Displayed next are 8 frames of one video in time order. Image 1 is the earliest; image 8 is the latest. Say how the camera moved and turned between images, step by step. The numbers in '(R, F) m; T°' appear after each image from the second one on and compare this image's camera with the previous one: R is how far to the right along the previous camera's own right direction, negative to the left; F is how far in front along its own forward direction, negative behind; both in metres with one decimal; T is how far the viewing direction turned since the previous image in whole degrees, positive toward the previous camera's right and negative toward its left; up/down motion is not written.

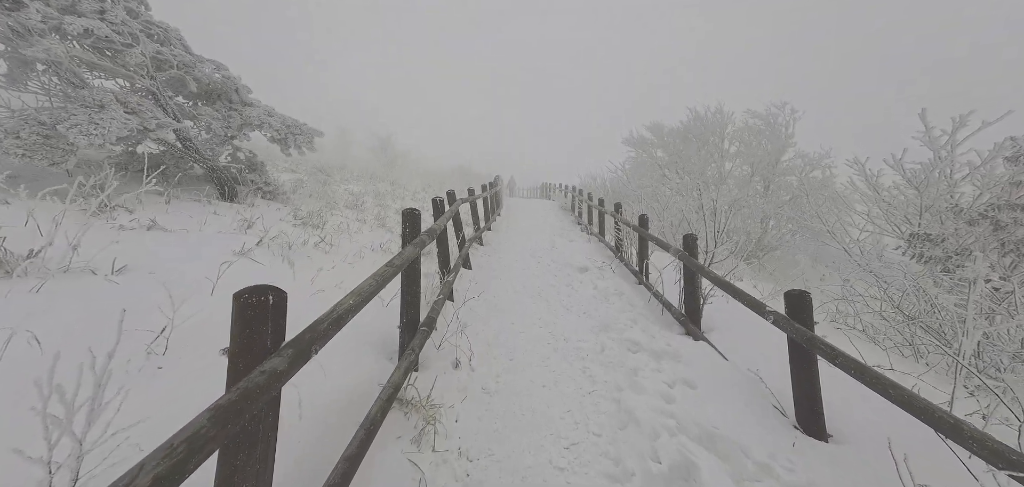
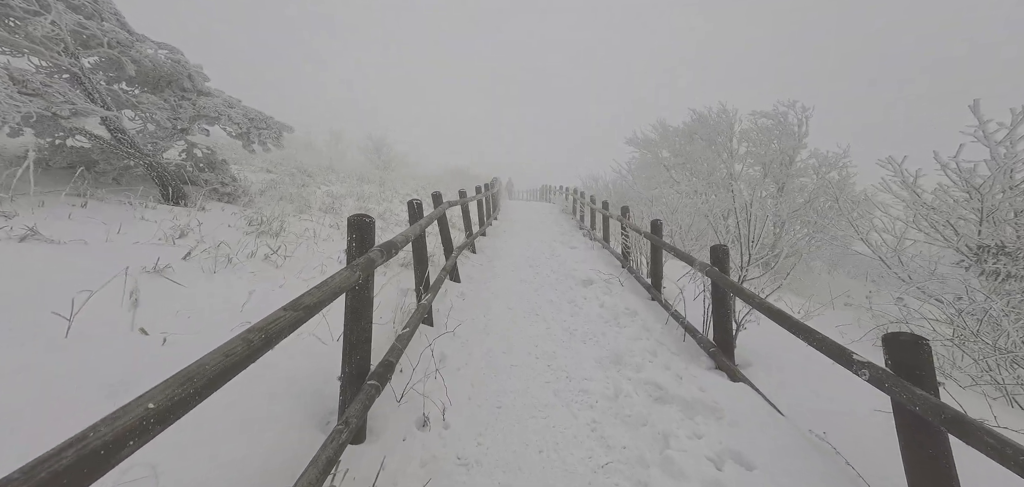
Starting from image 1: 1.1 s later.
(+0.1, +1.0) m; 0°
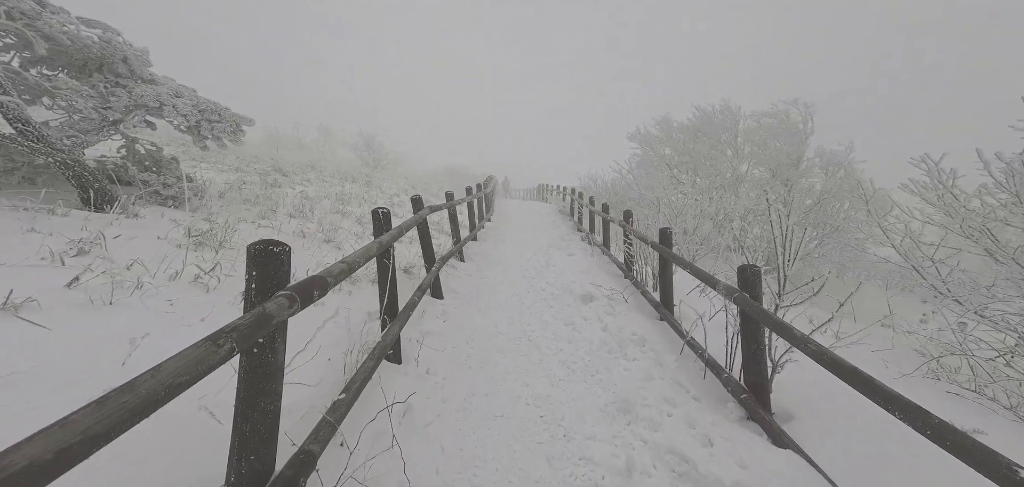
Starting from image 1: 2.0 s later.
(+0.1, +0.9) m; 0°
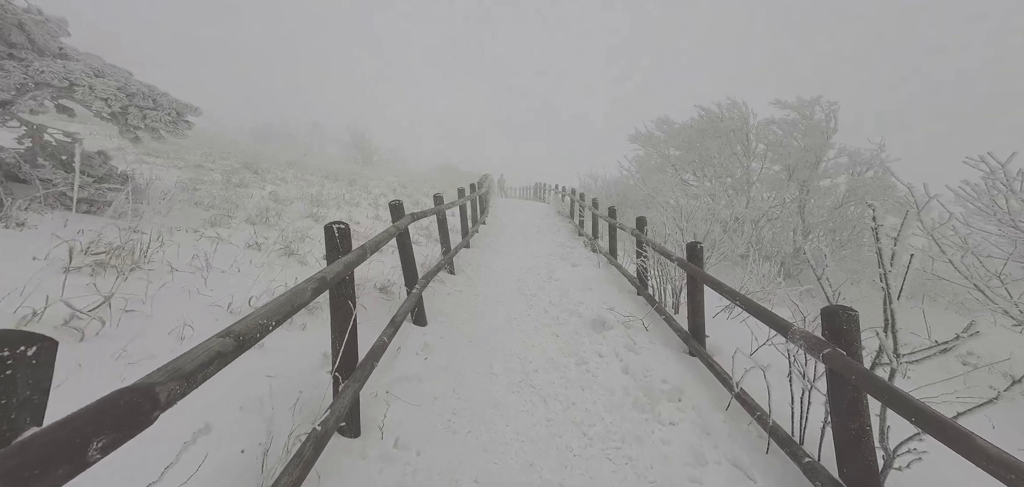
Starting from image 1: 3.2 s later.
(0.0, +1.1) m; +1°
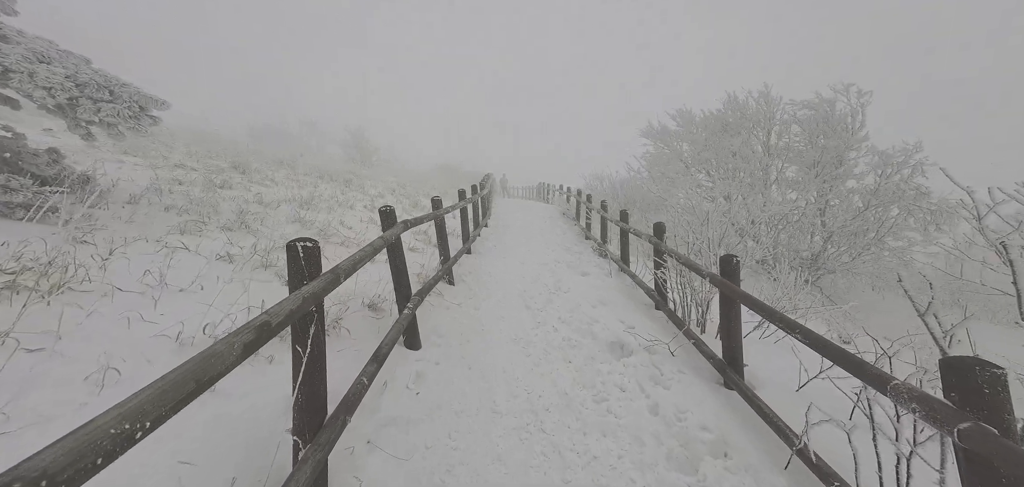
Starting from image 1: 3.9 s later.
(-0.1, +0.7) m; 0°
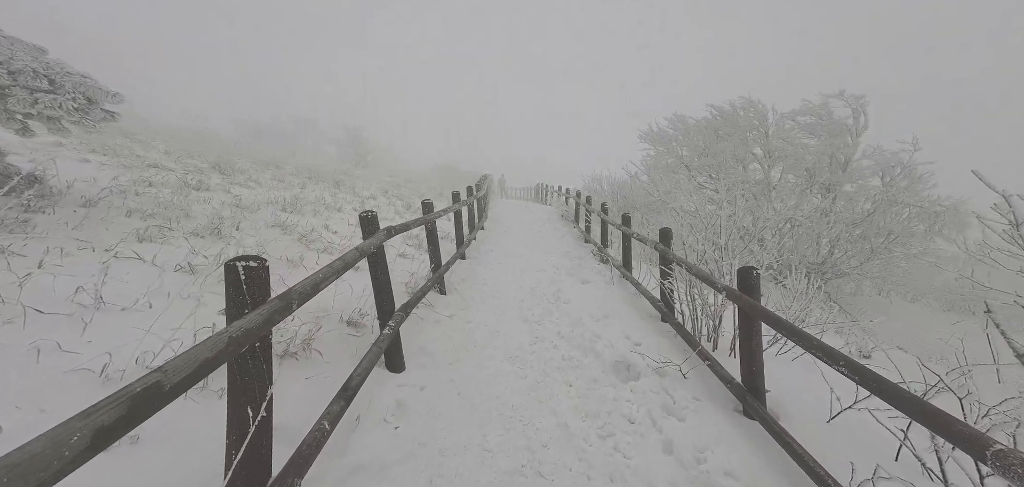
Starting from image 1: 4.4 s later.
(0.0, +0.5) m; 0°
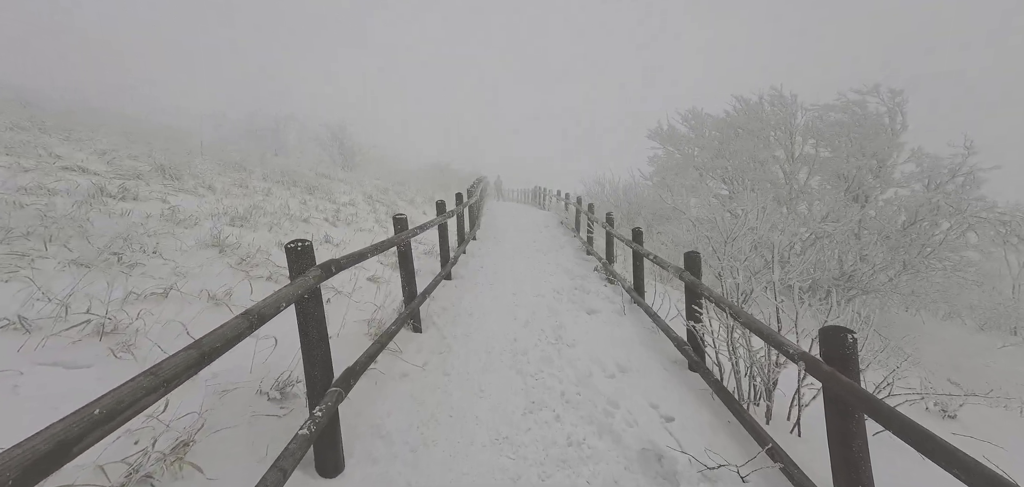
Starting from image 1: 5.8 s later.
(+0.1, +1.3) m; 0°
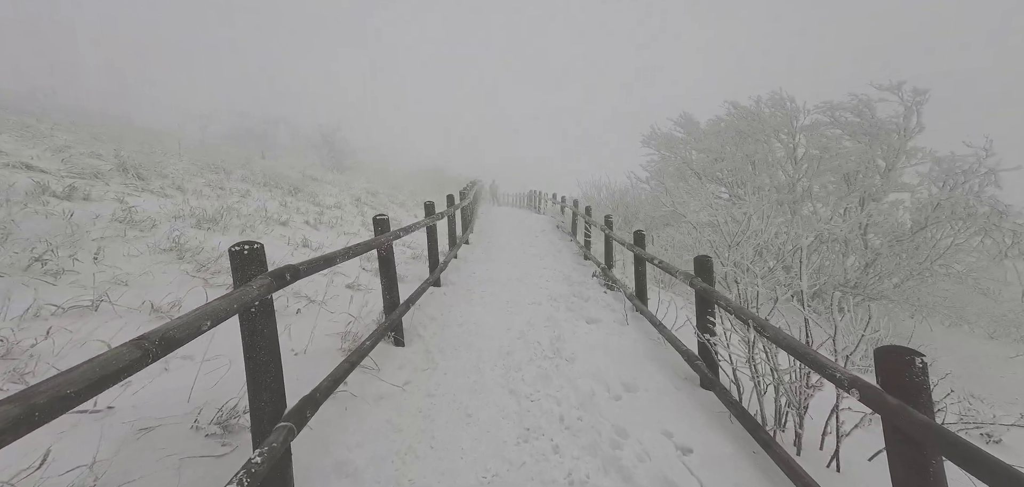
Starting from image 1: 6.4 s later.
(0.0, +0.5) m; +1°
